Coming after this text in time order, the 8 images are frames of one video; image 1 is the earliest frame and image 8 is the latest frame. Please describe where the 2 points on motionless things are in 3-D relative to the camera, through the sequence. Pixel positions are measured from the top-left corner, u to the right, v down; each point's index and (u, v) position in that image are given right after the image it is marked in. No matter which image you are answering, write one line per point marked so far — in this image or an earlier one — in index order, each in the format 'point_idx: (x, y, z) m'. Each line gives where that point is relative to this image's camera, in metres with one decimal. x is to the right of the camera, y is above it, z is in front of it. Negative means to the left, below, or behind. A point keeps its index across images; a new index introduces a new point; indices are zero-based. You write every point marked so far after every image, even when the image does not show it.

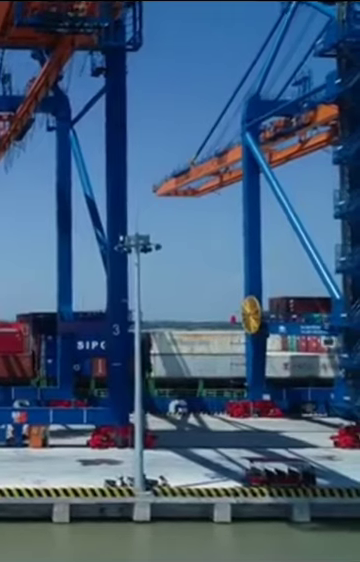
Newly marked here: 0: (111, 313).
0: (-1.1, -0.5, +17.6) m
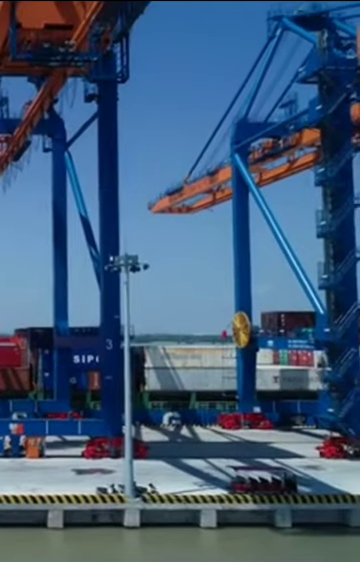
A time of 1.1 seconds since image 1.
0: (-1.3, -0.8, +18.4) m
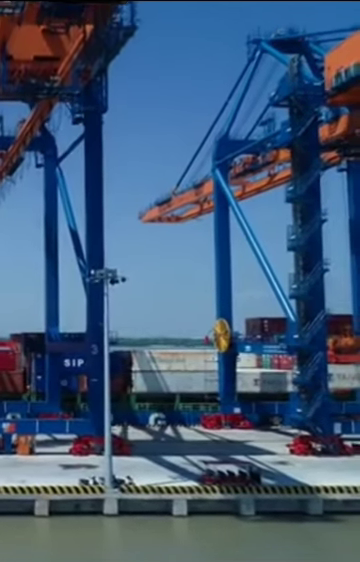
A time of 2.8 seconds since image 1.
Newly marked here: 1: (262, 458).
0: (-1.6, -1.0, +19.9) m
1: (+1.4, -3.1, +19.1) m
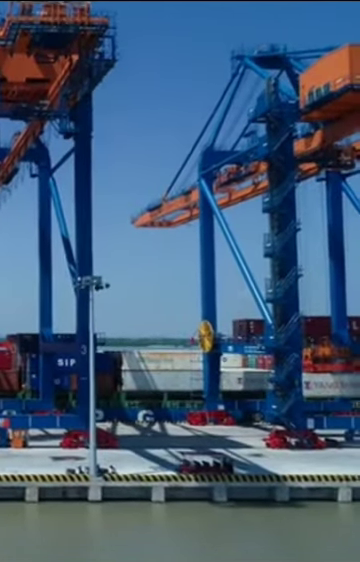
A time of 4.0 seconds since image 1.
0: (-2.0, -1.1, +21.3) m
1: (+1.1, -3.2, +20.5) m
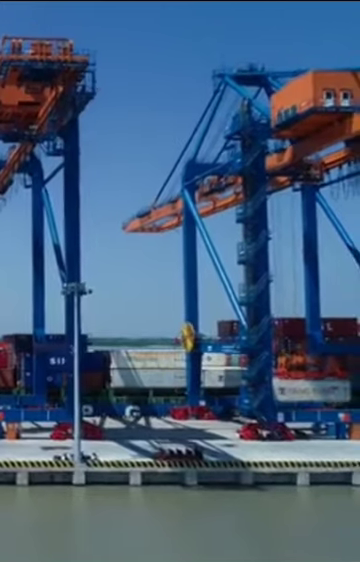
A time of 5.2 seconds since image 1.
0: (-2.4, -1.2, +23.3) m
1: (+0.7, -3.3, +22.4) m
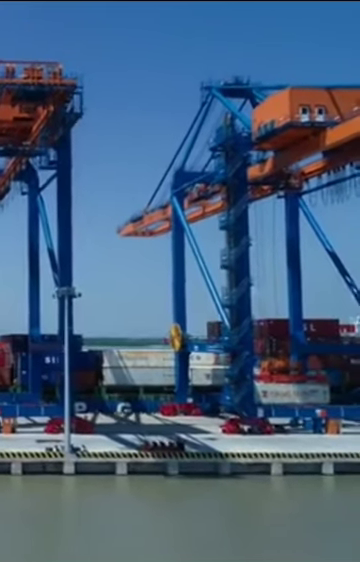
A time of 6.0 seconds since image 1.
0: (-2.7, -1.3, +24.7) m
1: (+0.3, -3.4, +23.9) m
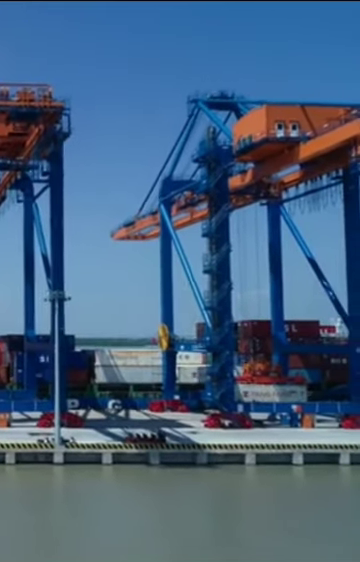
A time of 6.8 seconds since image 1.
0: (-3.1, -1.3, +26.4) m
1: (0.0, -3.5, +25.6) m
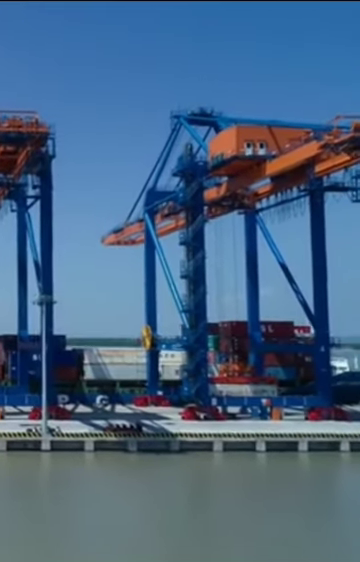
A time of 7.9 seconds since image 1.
0: (-3.6, -1.5, +28.9) m
1: (-0.6, -3.6, +28.1) m
